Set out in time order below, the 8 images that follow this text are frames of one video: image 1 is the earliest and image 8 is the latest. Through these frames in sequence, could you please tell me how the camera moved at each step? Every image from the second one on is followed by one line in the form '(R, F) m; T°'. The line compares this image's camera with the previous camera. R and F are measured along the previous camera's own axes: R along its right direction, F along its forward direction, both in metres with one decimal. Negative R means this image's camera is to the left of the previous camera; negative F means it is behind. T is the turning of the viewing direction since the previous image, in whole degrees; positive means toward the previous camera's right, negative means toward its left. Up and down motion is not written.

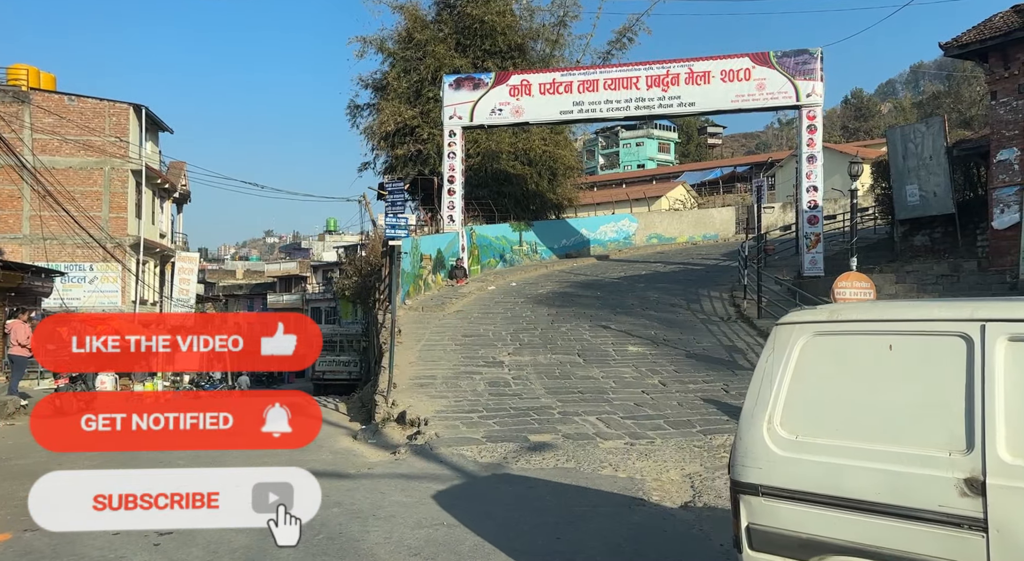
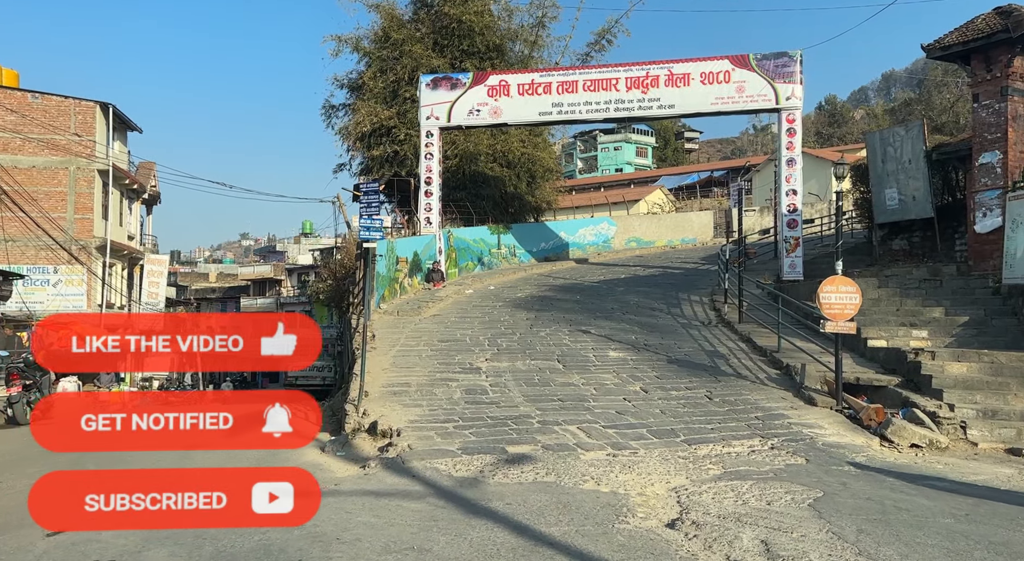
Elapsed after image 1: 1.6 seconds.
(0.0, +0.4) m; +2°
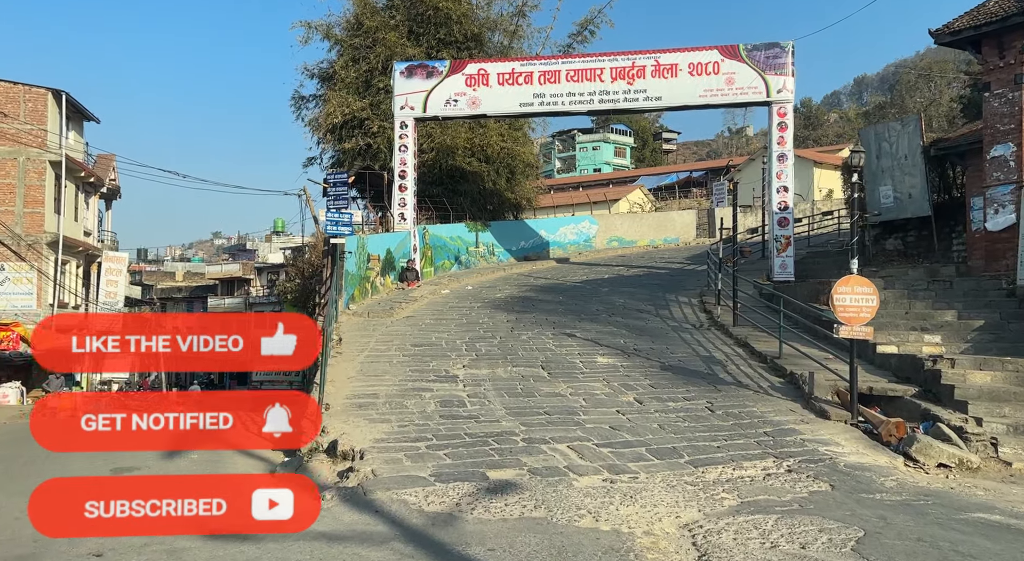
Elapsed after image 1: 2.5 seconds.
(-0.1, +1.2) m; +2°
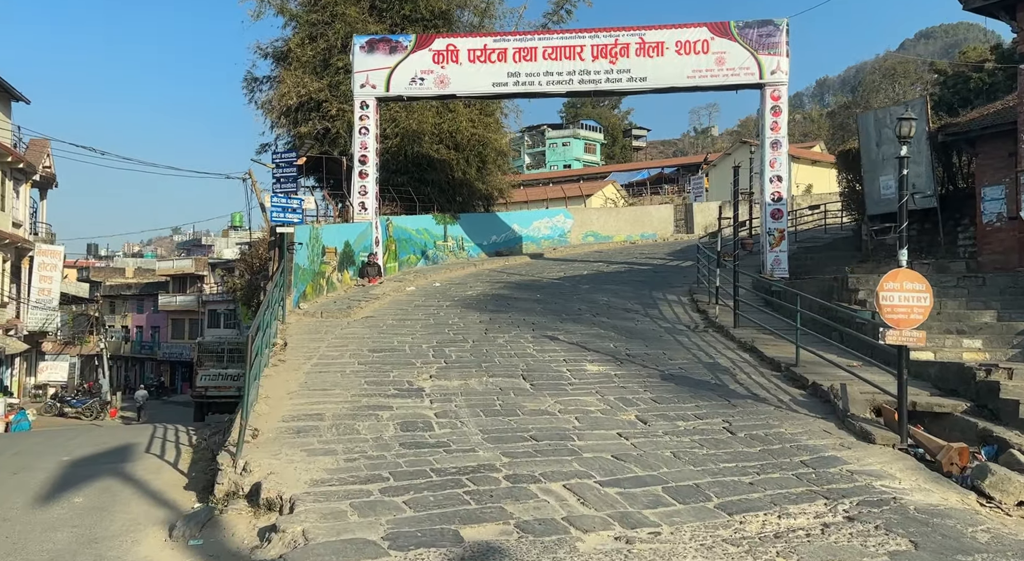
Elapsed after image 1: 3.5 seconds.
(-0.1, +1.9) m; +2°
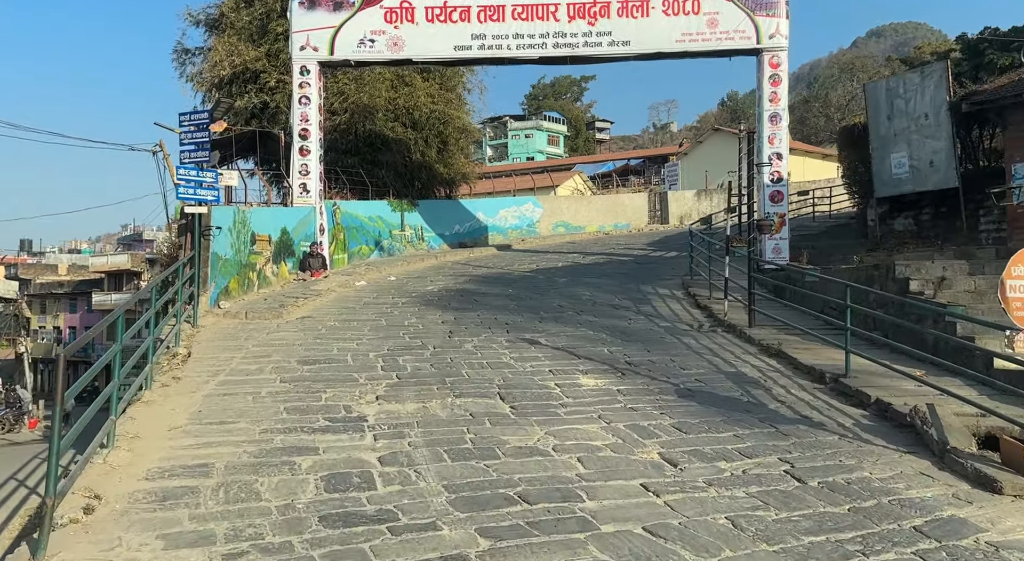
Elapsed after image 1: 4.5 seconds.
(-0.1, +2.5) m; +3°
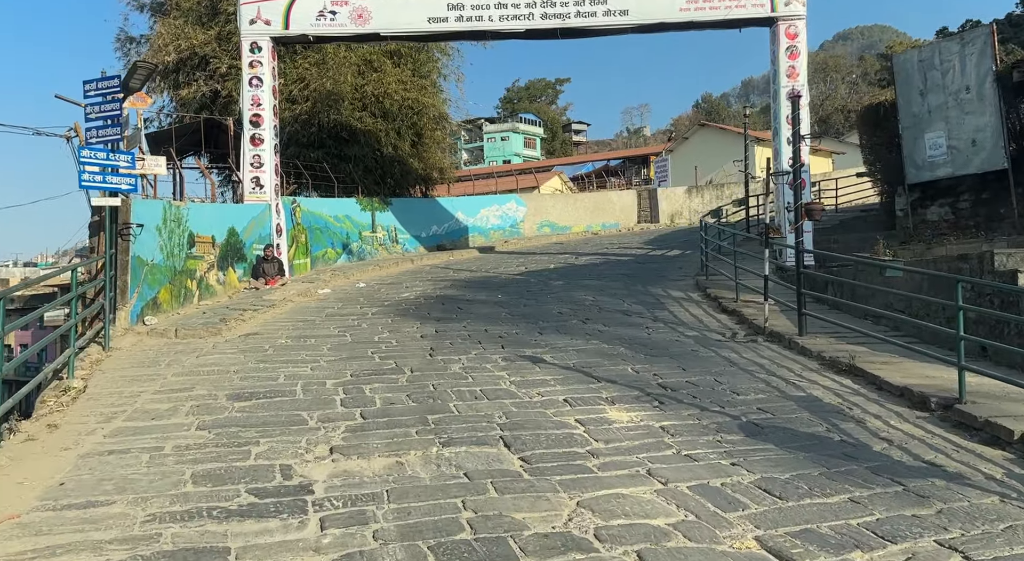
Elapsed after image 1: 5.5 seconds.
(-0.2, +2.2) m; +2°
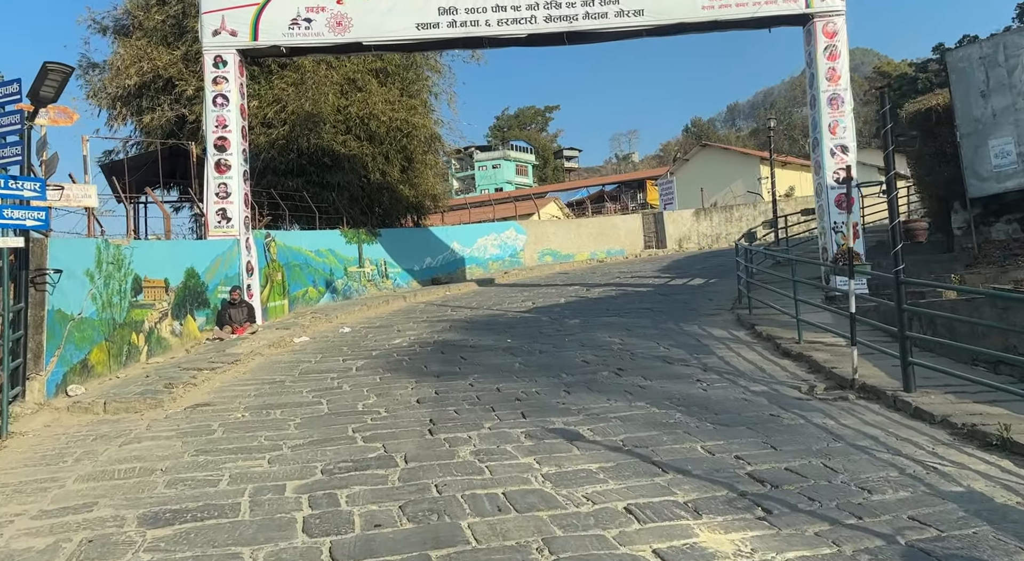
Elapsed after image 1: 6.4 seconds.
(-0.2, +2.1) m; +1°
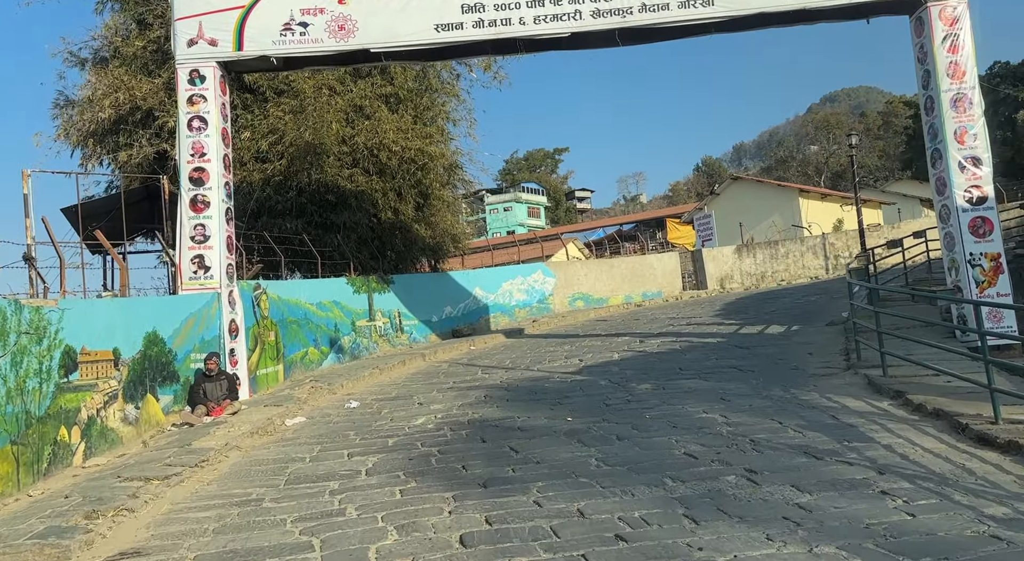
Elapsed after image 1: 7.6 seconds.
(-0.5, +2.8) m; -1°
